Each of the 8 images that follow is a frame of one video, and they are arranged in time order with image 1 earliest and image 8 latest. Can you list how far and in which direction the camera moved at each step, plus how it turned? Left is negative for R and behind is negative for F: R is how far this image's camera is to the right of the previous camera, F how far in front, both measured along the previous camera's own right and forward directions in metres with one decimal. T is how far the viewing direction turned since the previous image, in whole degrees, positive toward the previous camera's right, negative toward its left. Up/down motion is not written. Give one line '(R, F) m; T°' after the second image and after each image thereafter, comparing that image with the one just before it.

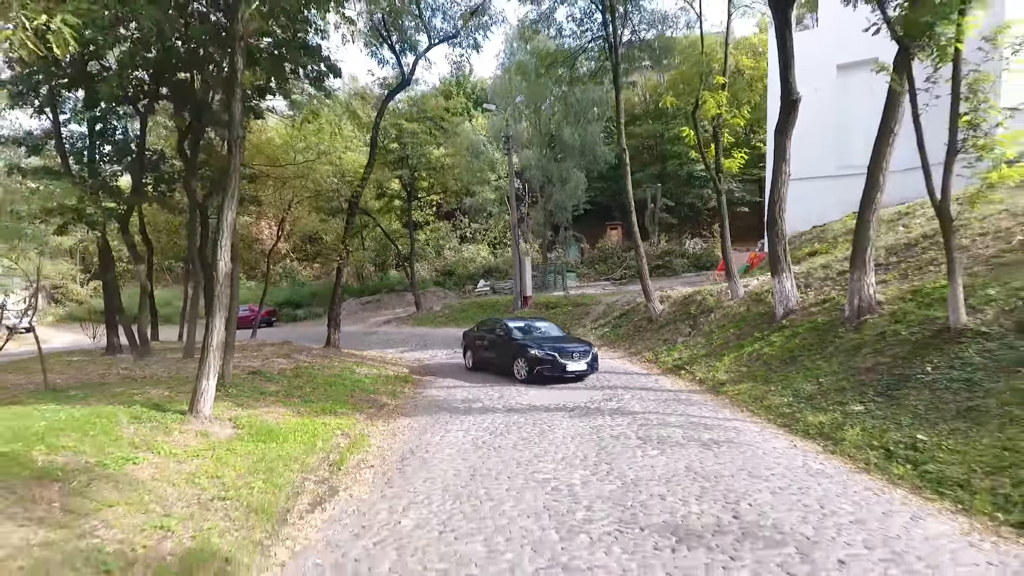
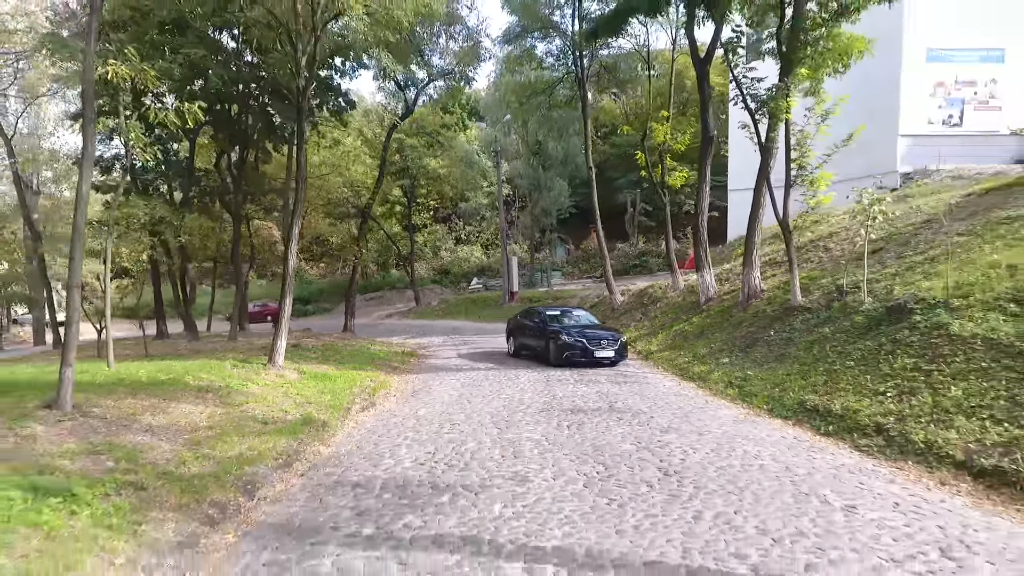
(+0.4, -4.0) m; 0°
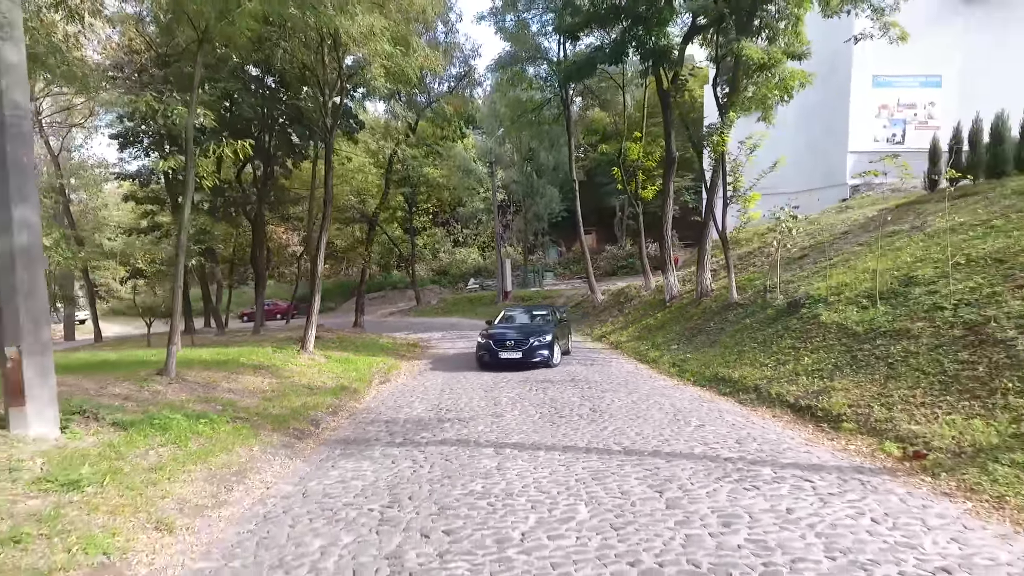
(+0.3, -2.9) m; 0°
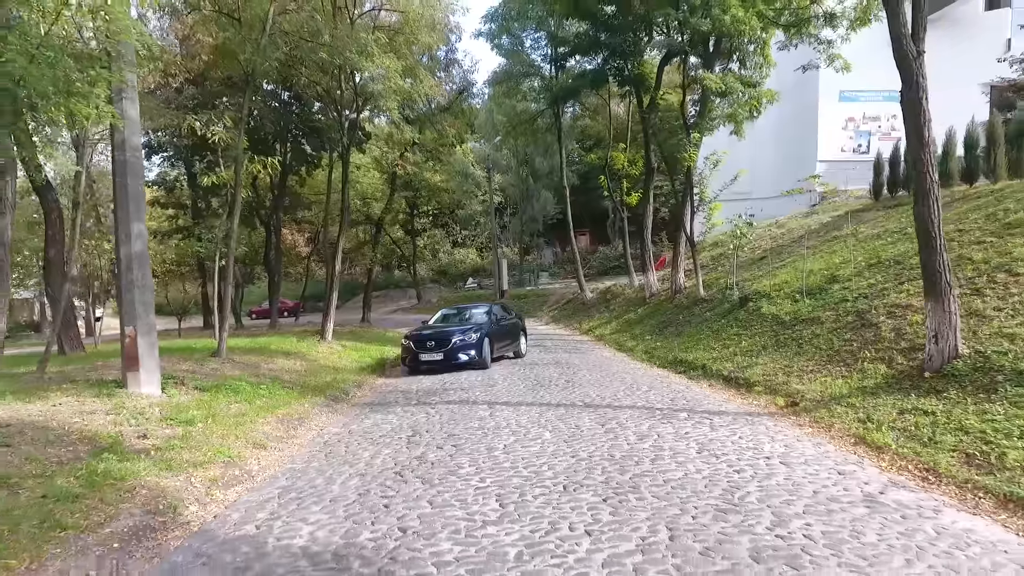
(+0.1, -2.2) m; 0°
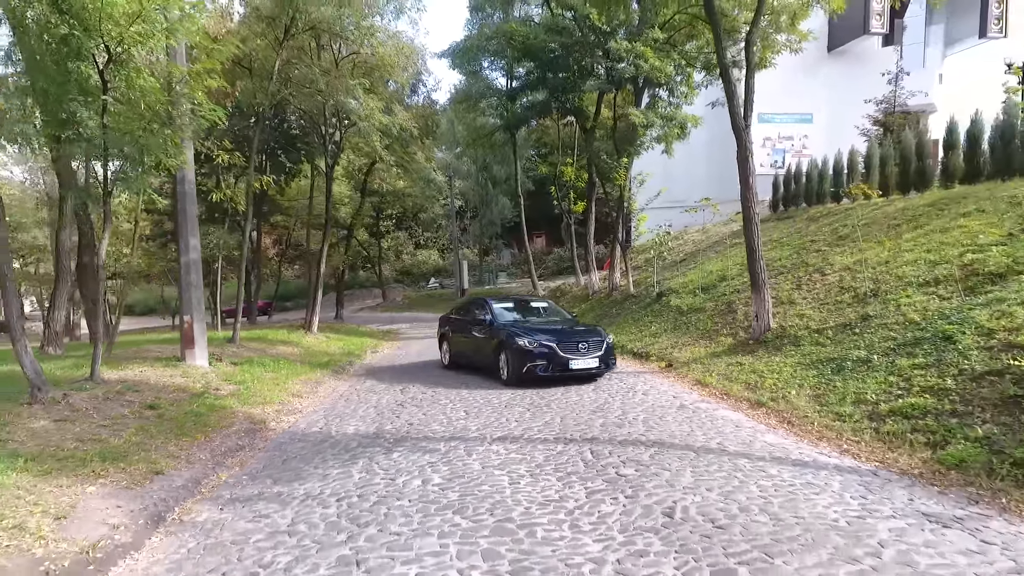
(0.0, -3.2) m; +4°
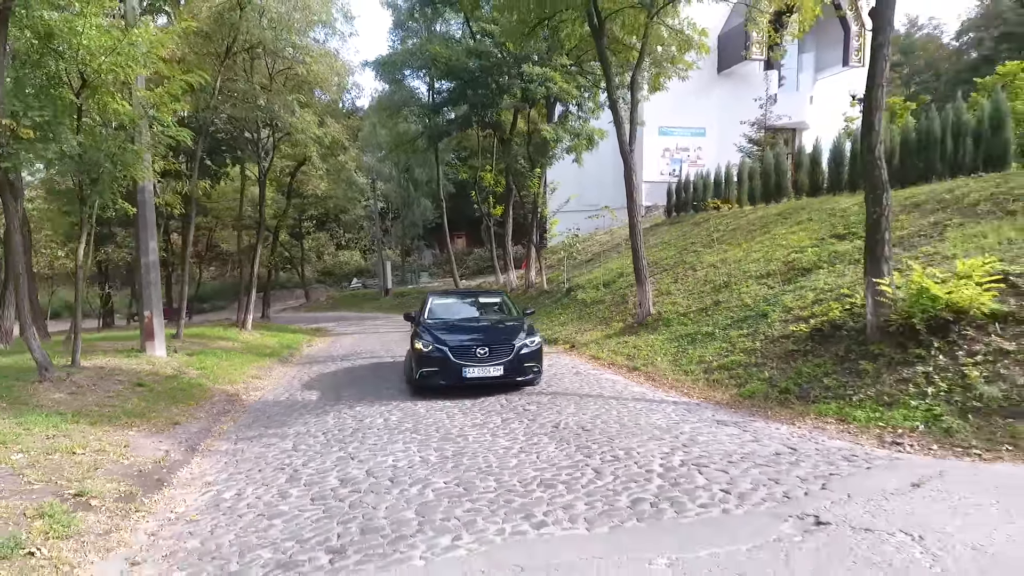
(-0.2, -2.1) m; +7°
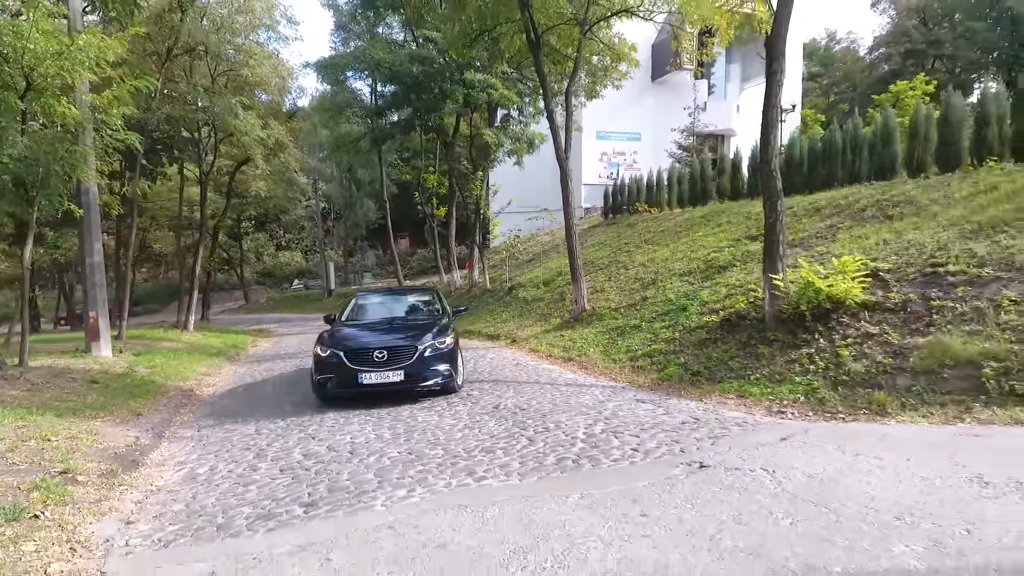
(0.0, -0.8) m; +5°
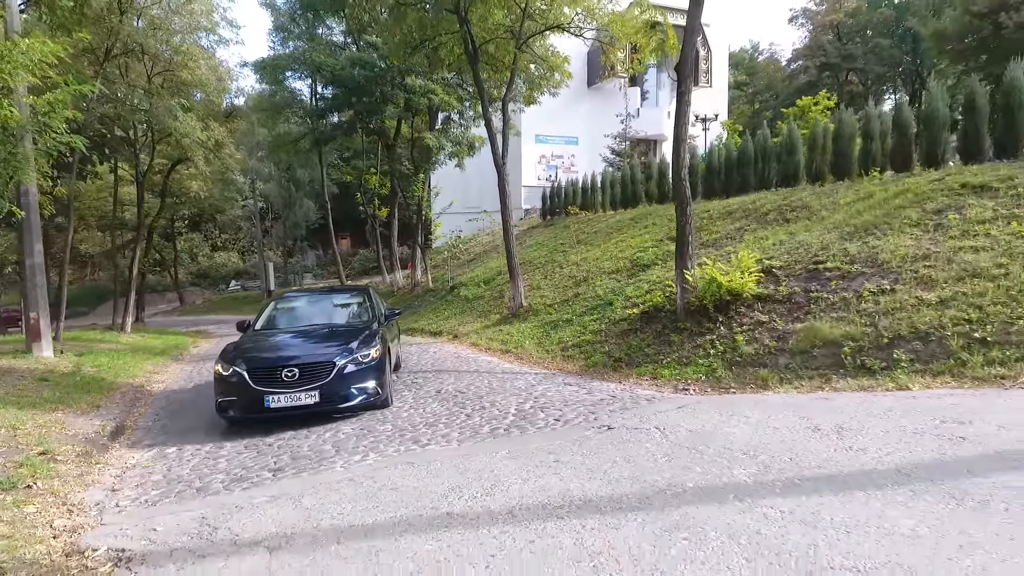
(0.0, -0.9) m; +5°
